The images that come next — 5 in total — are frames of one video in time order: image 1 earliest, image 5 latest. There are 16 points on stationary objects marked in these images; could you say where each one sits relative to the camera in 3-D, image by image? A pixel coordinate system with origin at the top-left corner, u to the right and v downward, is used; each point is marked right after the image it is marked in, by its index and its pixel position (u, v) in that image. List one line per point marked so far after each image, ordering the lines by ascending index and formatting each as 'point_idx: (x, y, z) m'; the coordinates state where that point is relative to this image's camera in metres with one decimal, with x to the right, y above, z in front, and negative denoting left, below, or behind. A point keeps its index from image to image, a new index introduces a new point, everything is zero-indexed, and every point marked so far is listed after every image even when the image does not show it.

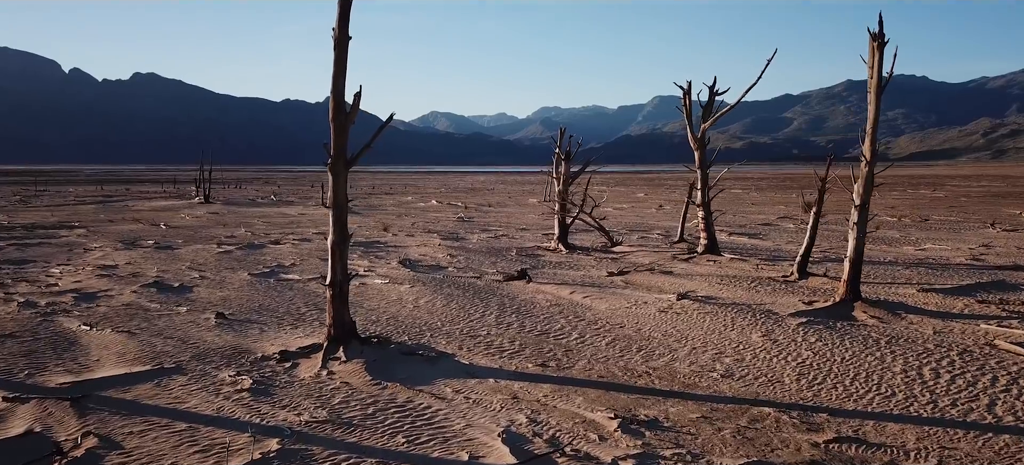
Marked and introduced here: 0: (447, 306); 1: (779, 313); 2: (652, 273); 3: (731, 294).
0: (-0.8, -0.9, +8.7) m
1: (+3.0, -0.9, +8.1) m
2: (+2.2, -0.6, +11.3) m
3: (+2.8, -0.8, +9.3) m
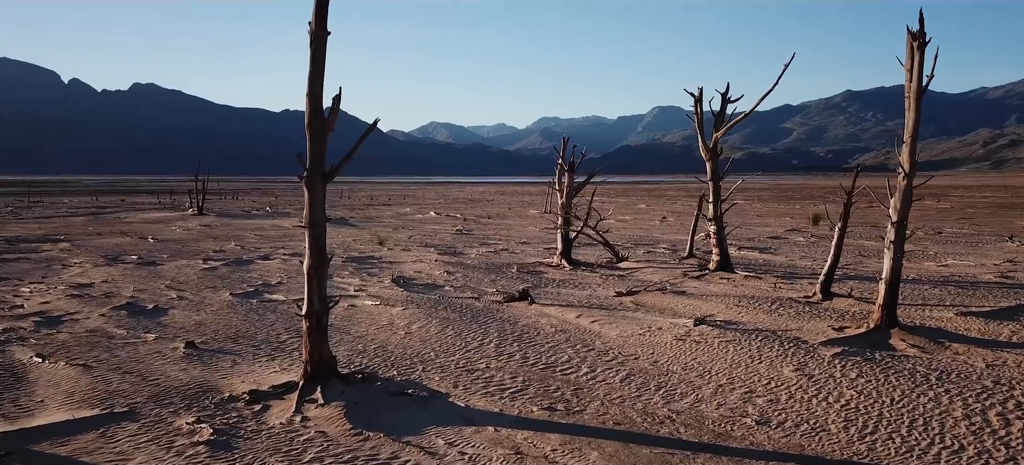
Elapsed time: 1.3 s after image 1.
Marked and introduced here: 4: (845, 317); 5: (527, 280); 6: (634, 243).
0: (-0.8, -1.1, +7.9) m
1: (+3.0, -1.1, +7.3) m
2: (+2.2, -0.9, +10.5) m
3: (+2.8, -1.0, +8.6) m
4: (+3.9, -1.0, +8.5) m
5: (+0.3, -0.8, +12.1) m
6: (+3.4, -0.3, +19.9) m
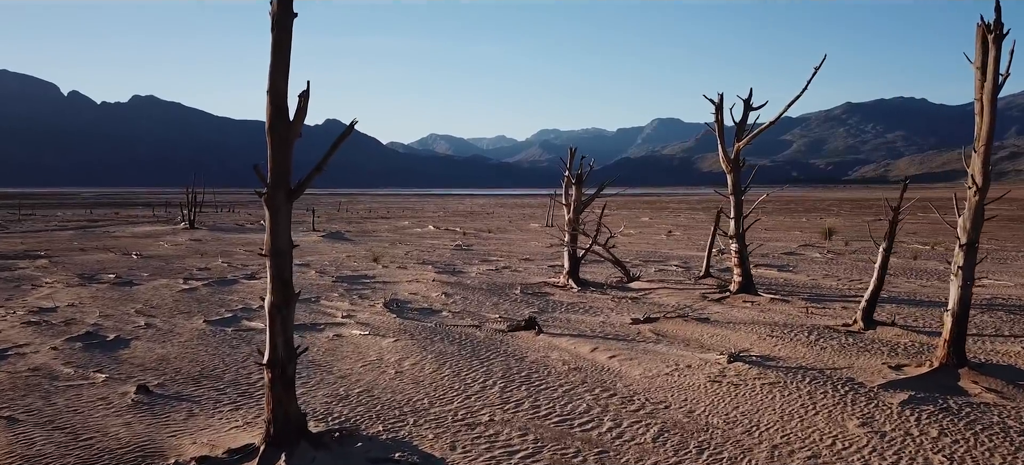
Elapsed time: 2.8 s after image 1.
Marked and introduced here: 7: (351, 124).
0: (-0.7, -1.3, +6.9) m
1: (+3.1, -1.3, +6.3) m
2: (+2.3, -1.1, +9.4) m
3: (+2.9, -1.2, +7.5) m
4: (+4.0, -1.2, +7.5) m
5: (+0.3, -1.1, +11.1) m
6: (+3.4, -0.7, +18.8) m
7: (-1.0, +0.7, +4.4) m
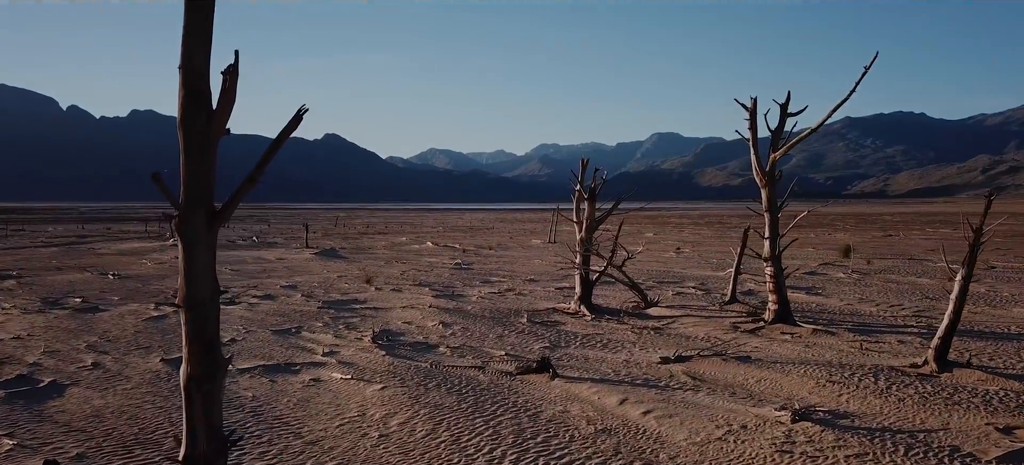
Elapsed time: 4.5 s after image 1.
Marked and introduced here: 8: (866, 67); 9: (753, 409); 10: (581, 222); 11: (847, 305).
0: (-0.6, -1.5, +5.5) m
1: (+3.2, -1.5, +4.9) m
2: (+2.4, -1.4, +8.1) m
3: (+3.0, -1.5, +6.2) m
4: (+4.1, -1.5, +6.1) m
5: (+0.4, -1.4, +9.7) m
6: (+3.5, -1.1, +17.5) m
7: (-0.9, +0.5, +3.0) m
8: (+4.4, +2.1, +9.1) m
9: (+2.0, -1.5, +6.1) m
10: (+1.2, +0.2, +12.6) m
11: (+6.2, -1.3, +13.3) m
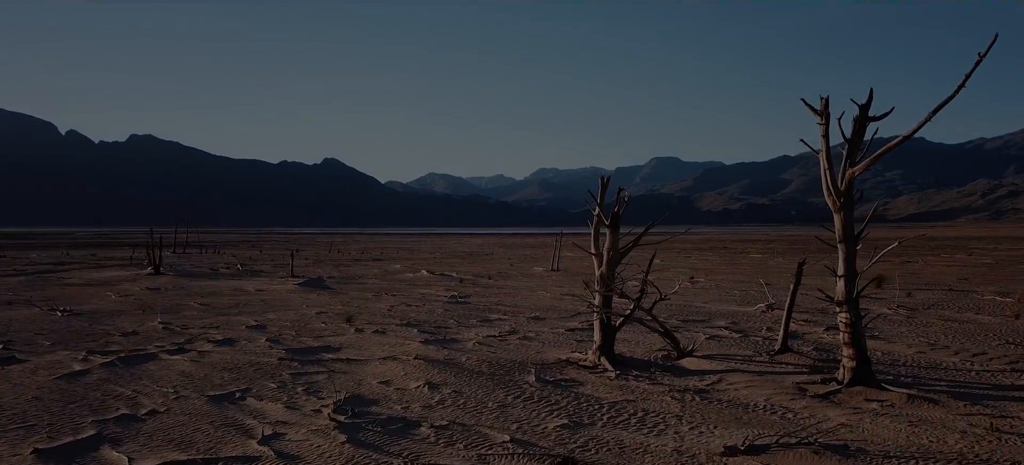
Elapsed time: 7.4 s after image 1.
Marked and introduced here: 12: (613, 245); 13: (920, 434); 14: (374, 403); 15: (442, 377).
0: (-0.5, -1.8, +3.2) m
1: (+3.2, -1.7, +2.7) m
2: (+2.4, -1.8, +5.8) m
3: (+3.0, -1.7, +3.9) m
4: (+4.1, -1.7, +3.9) m
5: (+0.5, -1.8, +7.5) m
6: (+3.5, -1.8, +15.2) m
7: (-0.8, +0.3, +0.8) m
8: (+4.5, +1.7, +7.0) m
9: (+2.1, -1.8, +3.9) m
10: (+1.2, -0.3, +10.4) m
11: (+6.2, -1.8, +11.1) m
12: (+1.4, -0.2, +9.9) m
13: (+3.6, -1.8, +6.4) m
14: (-1.4, -1.8, +7.5) m
15: (-0.8, -1.8, +8.8) m
